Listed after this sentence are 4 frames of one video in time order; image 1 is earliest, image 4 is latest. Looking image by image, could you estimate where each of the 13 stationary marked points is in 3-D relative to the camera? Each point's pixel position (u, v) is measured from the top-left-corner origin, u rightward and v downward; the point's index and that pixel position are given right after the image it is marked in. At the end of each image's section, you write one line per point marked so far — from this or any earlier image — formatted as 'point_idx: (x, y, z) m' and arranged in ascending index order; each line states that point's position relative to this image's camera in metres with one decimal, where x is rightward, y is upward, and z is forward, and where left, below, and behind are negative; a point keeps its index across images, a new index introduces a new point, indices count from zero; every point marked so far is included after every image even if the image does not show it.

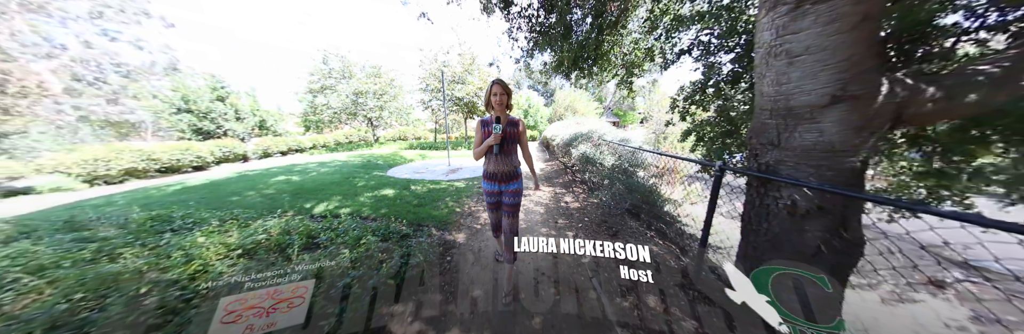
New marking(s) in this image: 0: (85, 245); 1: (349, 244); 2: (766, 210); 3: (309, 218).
0: (-4.0, -0.7, +1.9) m
1: (-1.8, -0.8, +2.3) m
2: (+1.8, -0.3, +1.6) m
3: (-2.7, -0.6, +2.7) m
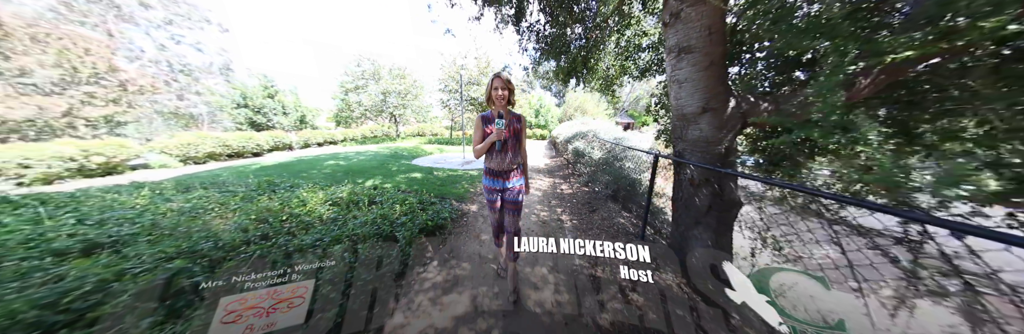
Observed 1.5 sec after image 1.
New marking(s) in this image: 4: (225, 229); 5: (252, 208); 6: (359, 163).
0: (-4.0, -0.4, +2.9) m
1: (-1.8, -0.5, +3.1) m
2: (+1.8, -0.2, +2.2) m
3: (-2.7, -0.3, +3.6) m
4: (-3.0, -0.6, +2.1) m
5: (-3.3, -0.5, +2.5) m
6: (-4.0, +0.1, +5.3) m
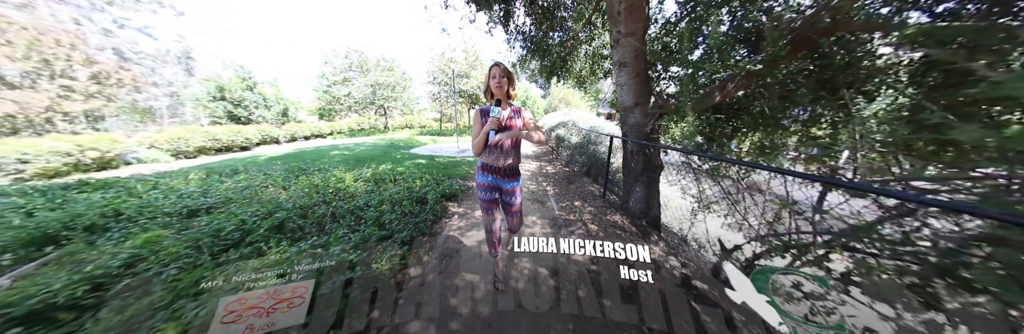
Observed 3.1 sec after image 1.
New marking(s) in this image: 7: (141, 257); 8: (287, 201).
0: (-4.0, -0.2, +3.4) m
1: (-1.9, -0.2, +3.8) m
2: (+1.8, +0.2, +3.0) m
3: (-2.8, 0.0, +4.2) m
4: (-3.0, -0.4, +2.6) m
5: (-3.3, -0.3, +3.1) m
6: (-4.3, +0.4, +5.7) m
7: (-2.9, -0.7, +1.6) m
8: (-2.9, -0.4, +2.5) m
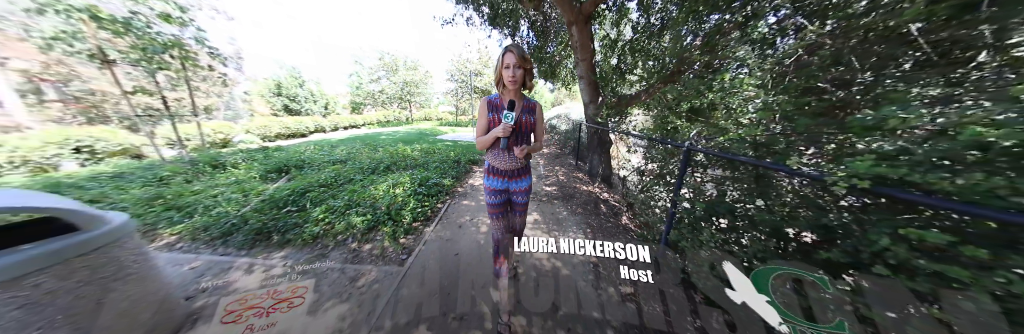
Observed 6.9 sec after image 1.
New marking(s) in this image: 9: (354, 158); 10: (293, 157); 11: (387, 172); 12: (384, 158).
0: (-4.0, +0.5, +5.1) m
1: (-1.8, +0.4, +5.4) m
2: (+1.8, +0.7, +4.5) m
3: (-2.7, +0.6, +5.9) m
4: (-3.0, +0.2, +4.4) m
5: (-3.3, +0.3, +4.8) m
6: (-4.1, +1.1, +7.5) m
7: (-3.0, -0.1, +3.3) m
8: (-2.9, +0.1, +4.2) m
9: (-3.3, +0.2, +4.2) m
10: (-4.5, +0.2, +4.0) m
11: (-2.3, -0.1, +3.7) m
12: (-2.8, +0.2, +4.4) m
